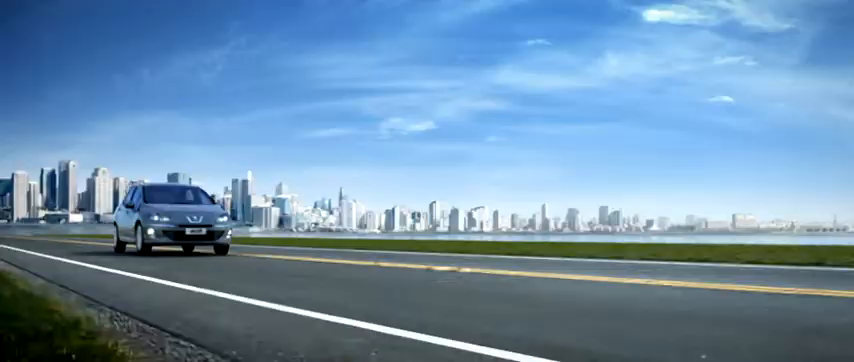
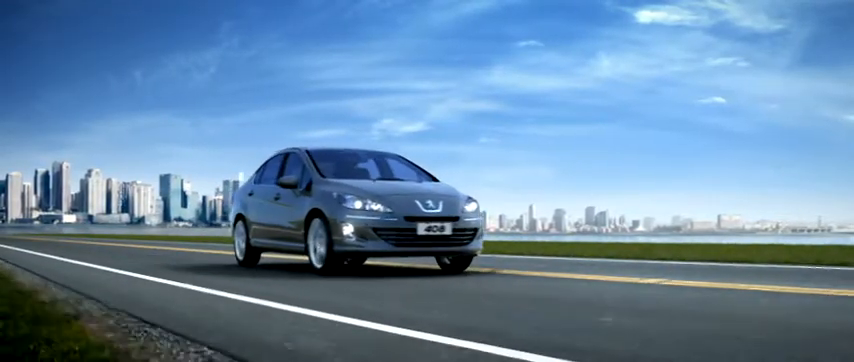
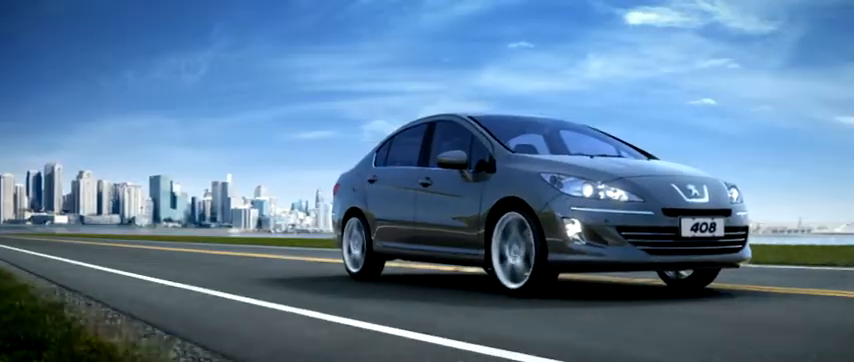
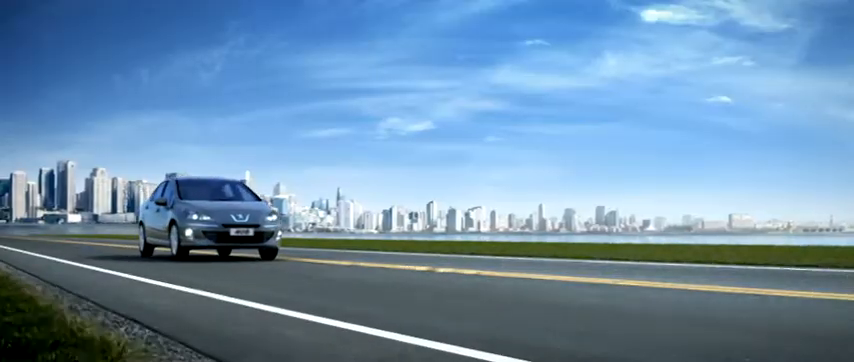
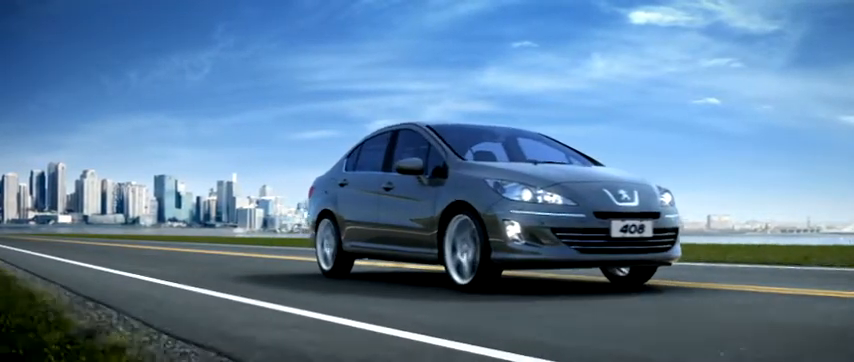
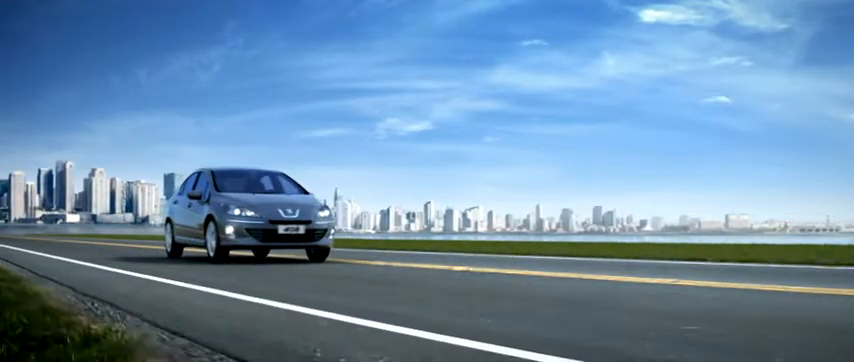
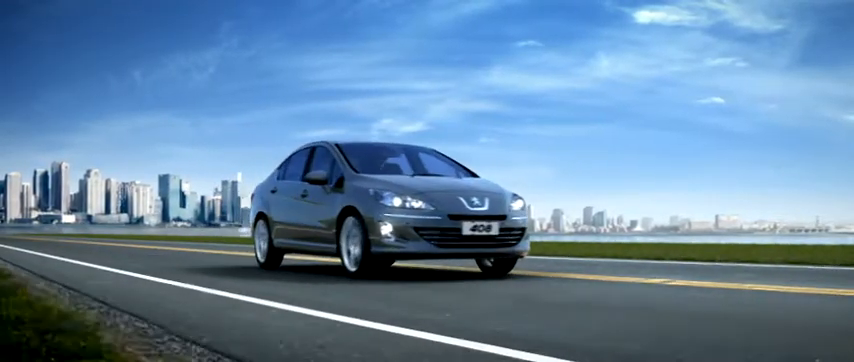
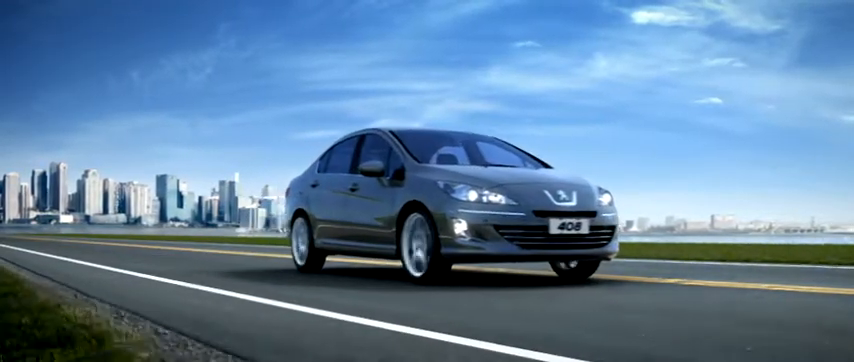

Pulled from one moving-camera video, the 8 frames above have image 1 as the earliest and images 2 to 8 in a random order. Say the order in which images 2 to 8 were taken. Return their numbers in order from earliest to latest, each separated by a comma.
4, 6, 2, 7, 8, 5, 3
